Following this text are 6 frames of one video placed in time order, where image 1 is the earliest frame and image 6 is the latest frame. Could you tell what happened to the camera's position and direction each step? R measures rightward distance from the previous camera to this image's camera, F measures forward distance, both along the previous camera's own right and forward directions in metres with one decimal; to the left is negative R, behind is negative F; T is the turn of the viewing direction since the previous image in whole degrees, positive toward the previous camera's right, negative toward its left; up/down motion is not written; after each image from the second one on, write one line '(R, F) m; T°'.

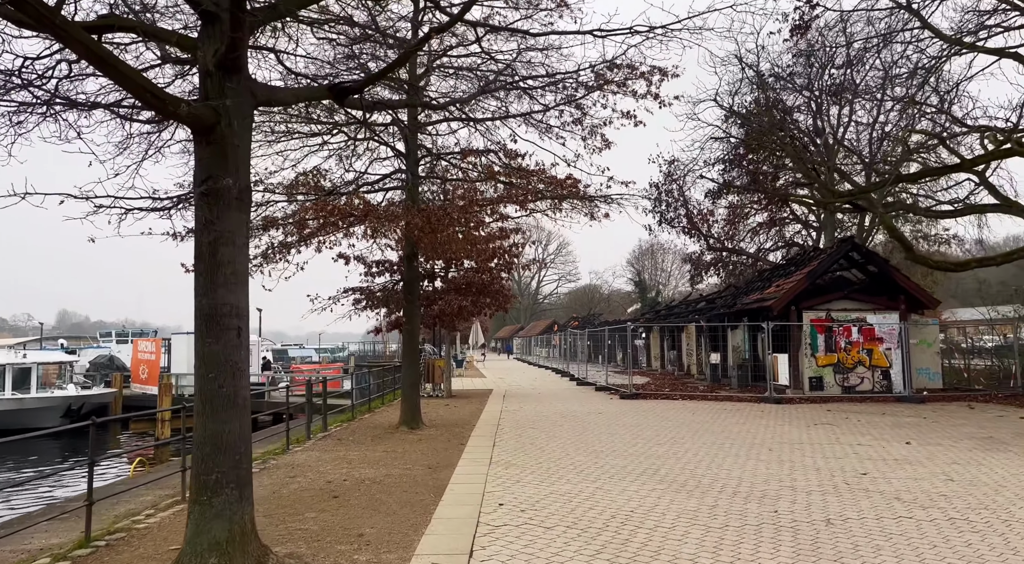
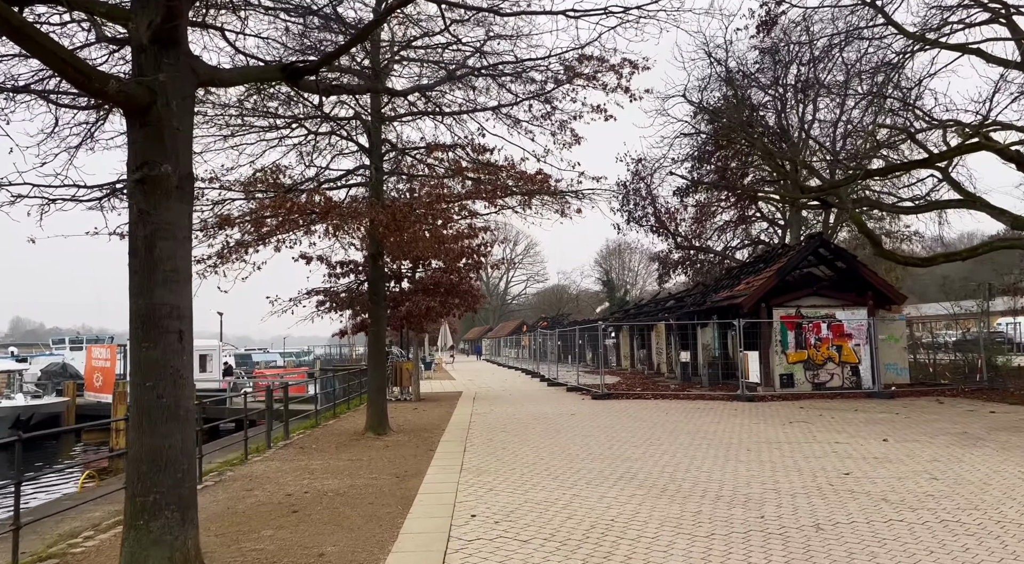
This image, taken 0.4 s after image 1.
(0.0, +0.4) m; +2°
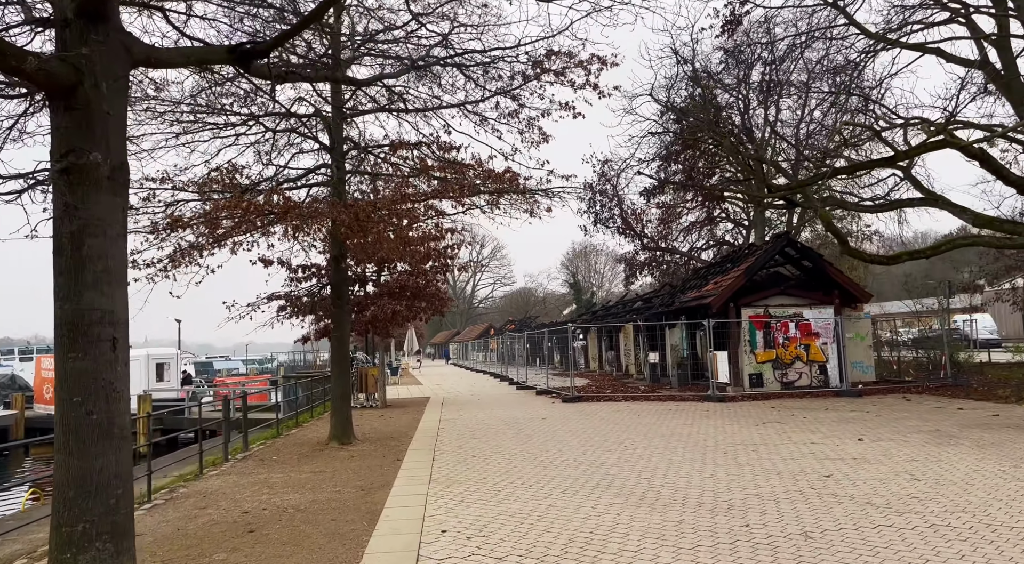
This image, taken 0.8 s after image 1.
(0.0, +0.3) m; +3°
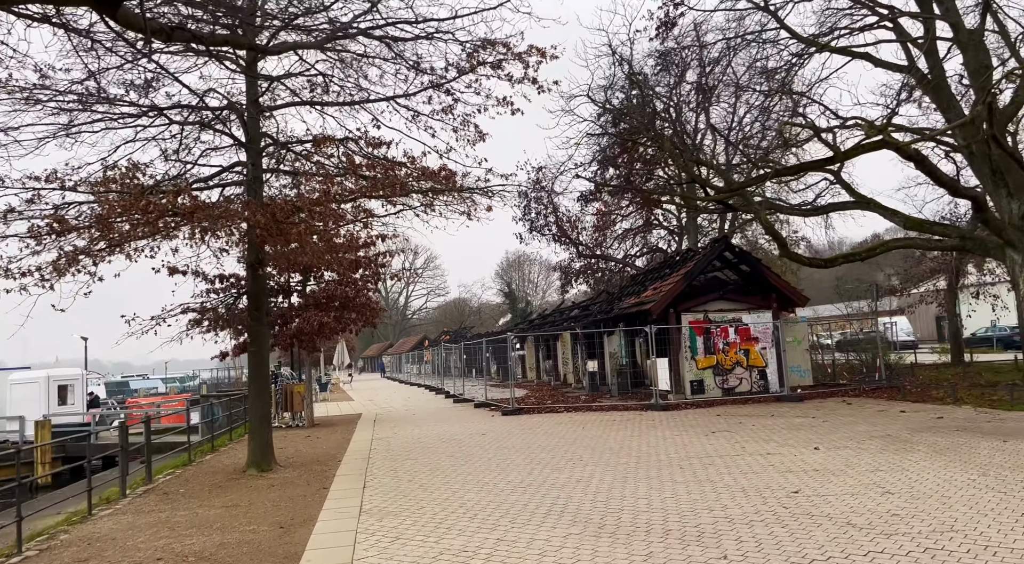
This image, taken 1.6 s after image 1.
(0.0, +0.8) m; +5°
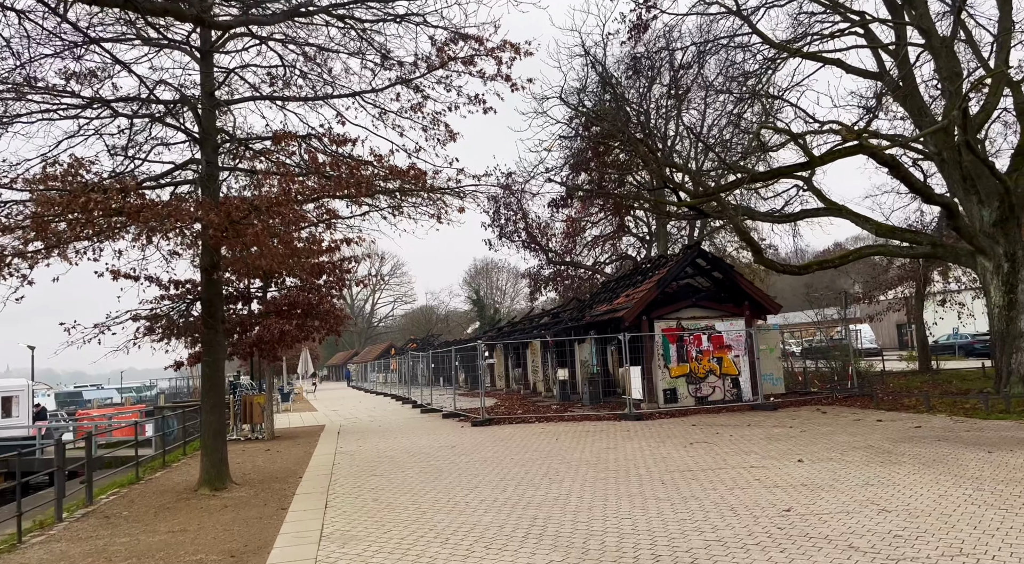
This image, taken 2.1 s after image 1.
(-0.1, +0.5) m; +3°
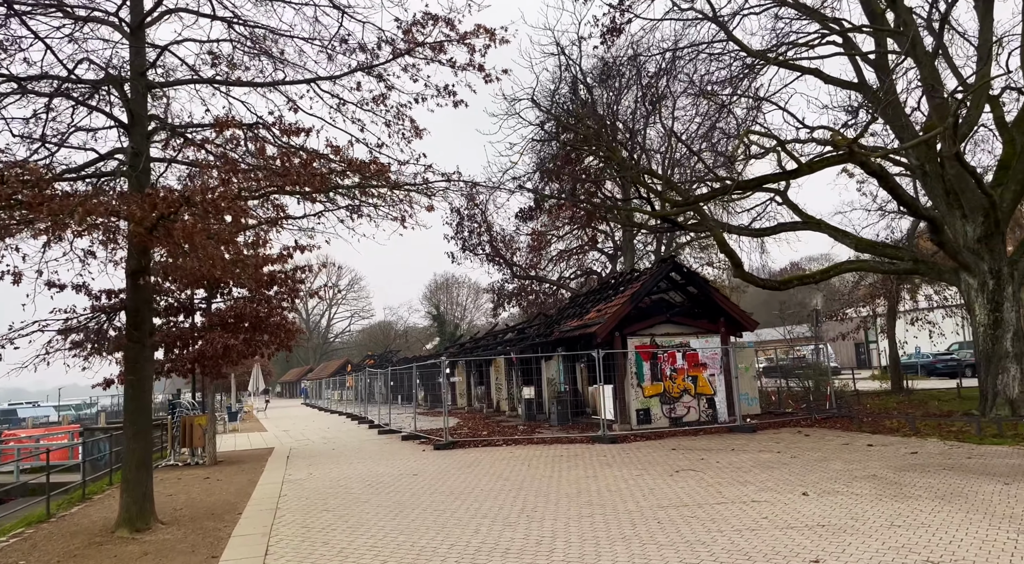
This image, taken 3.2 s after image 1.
(-0.2, +1.0) m; +3°
